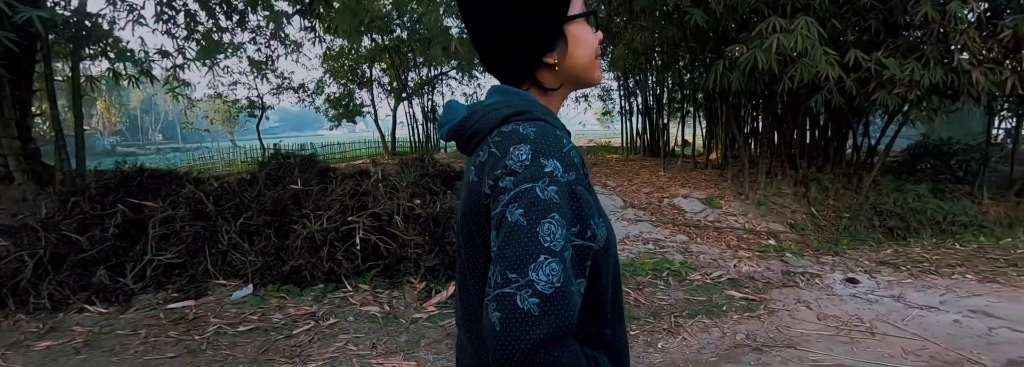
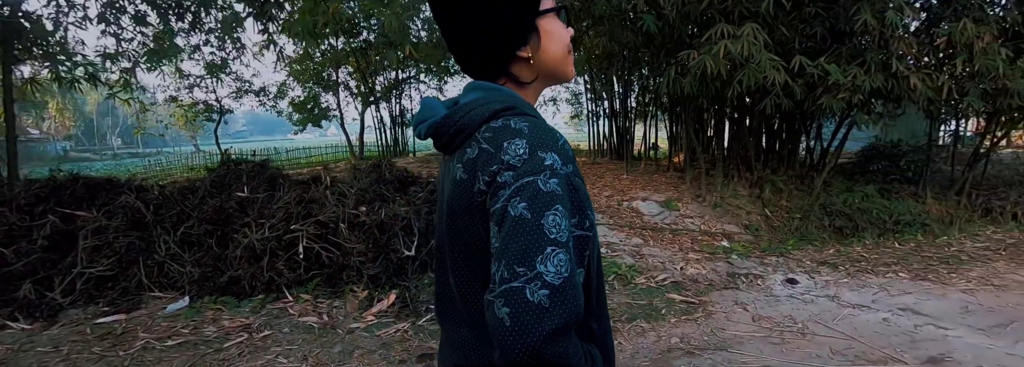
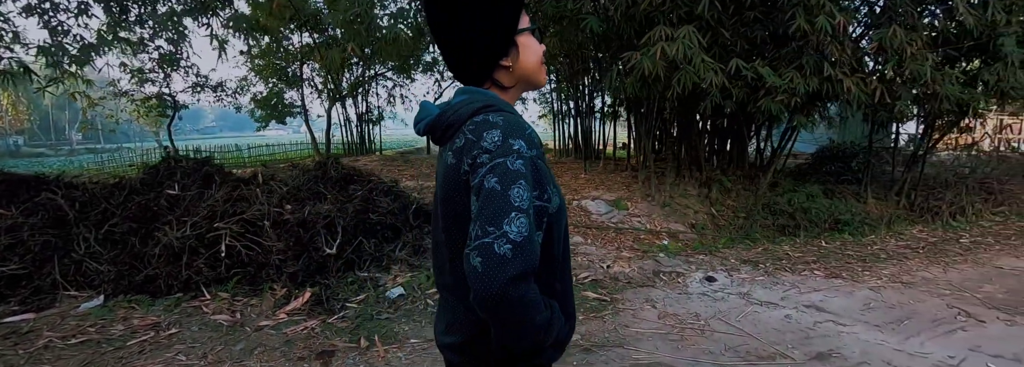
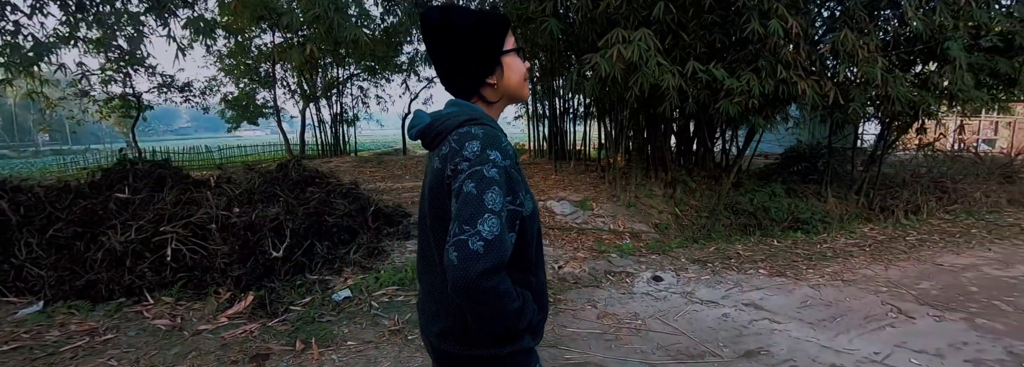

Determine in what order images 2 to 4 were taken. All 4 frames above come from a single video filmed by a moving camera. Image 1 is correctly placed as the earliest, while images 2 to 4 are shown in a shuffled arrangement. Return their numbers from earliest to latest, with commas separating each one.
2, 3, 4
